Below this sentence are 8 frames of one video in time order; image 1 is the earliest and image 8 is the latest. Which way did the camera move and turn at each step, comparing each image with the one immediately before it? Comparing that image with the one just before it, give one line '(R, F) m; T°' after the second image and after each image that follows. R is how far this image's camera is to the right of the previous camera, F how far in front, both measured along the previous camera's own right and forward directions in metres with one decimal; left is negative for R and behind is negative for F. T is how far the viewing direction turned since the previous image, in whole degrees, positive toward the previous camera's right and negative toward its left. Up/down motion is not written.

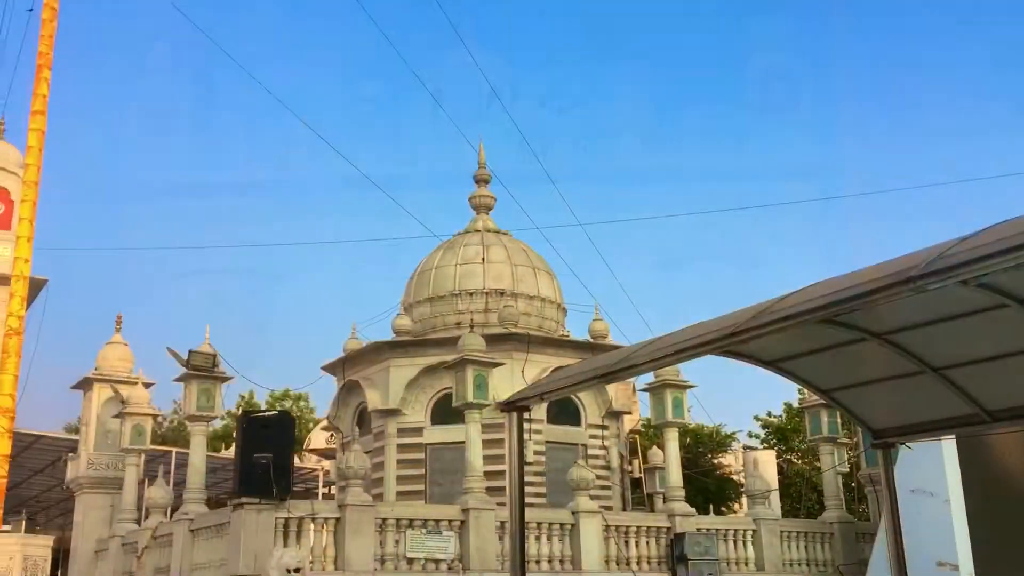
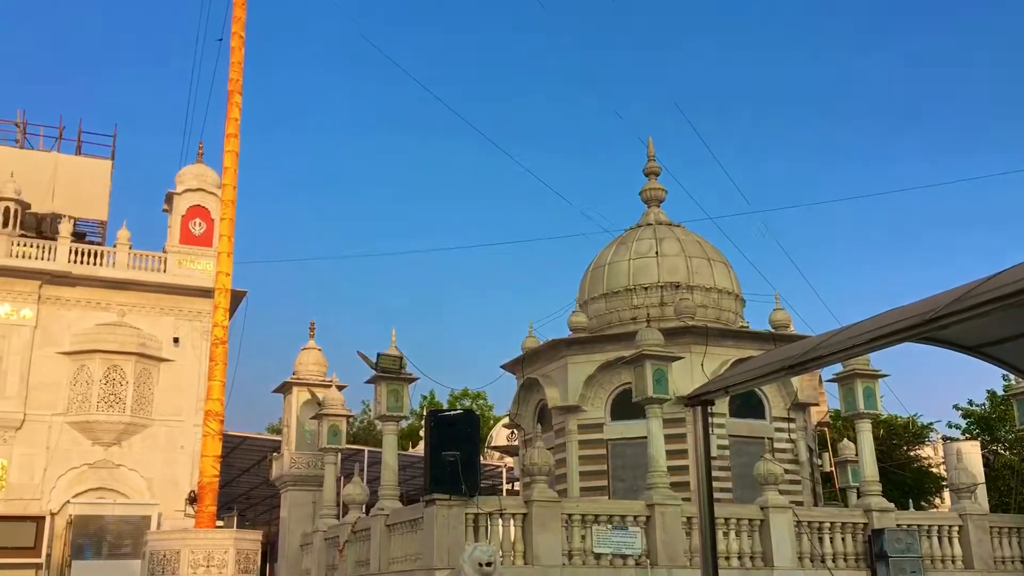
(-0.4, -0.1) m; -10°
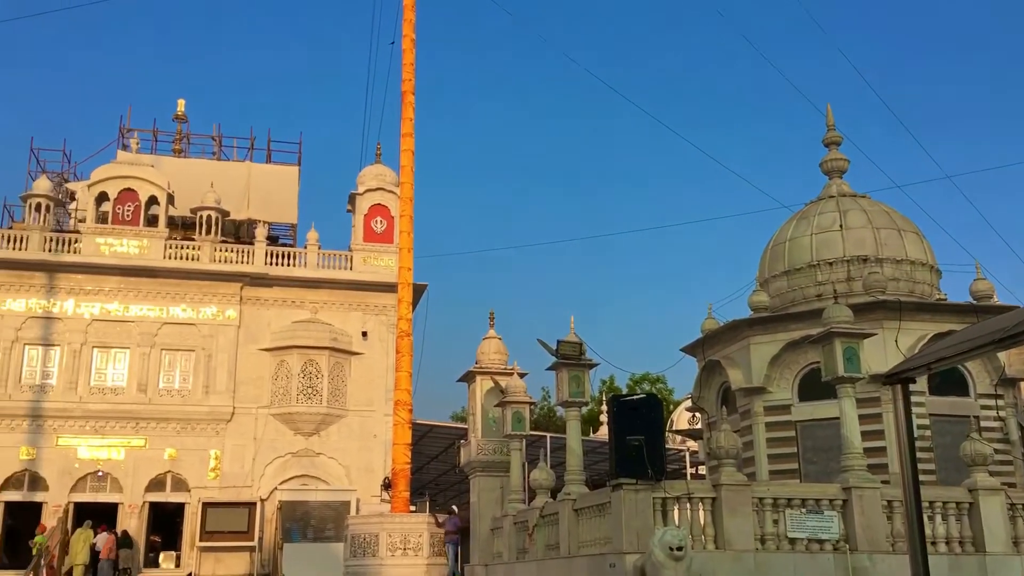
(-0.4, -0.1) m; -10°
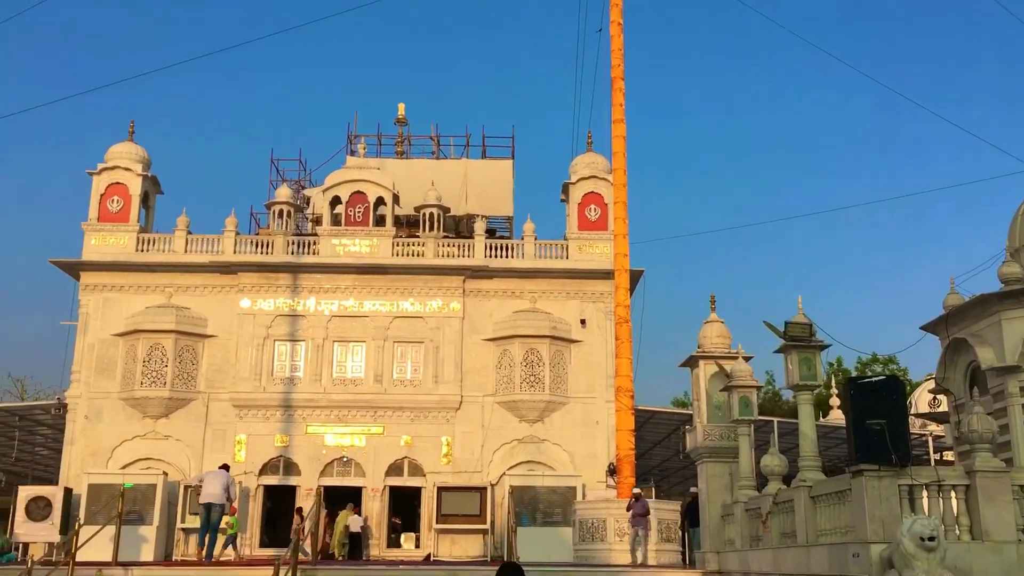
(-0.5, -0.1) m; -12°
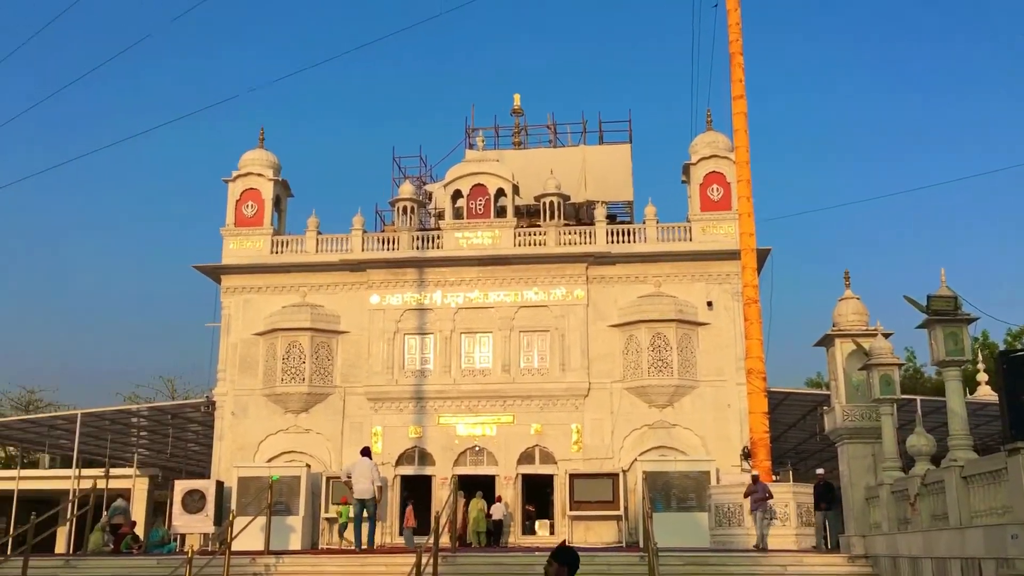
(-0.3, 0.0) m; -7°
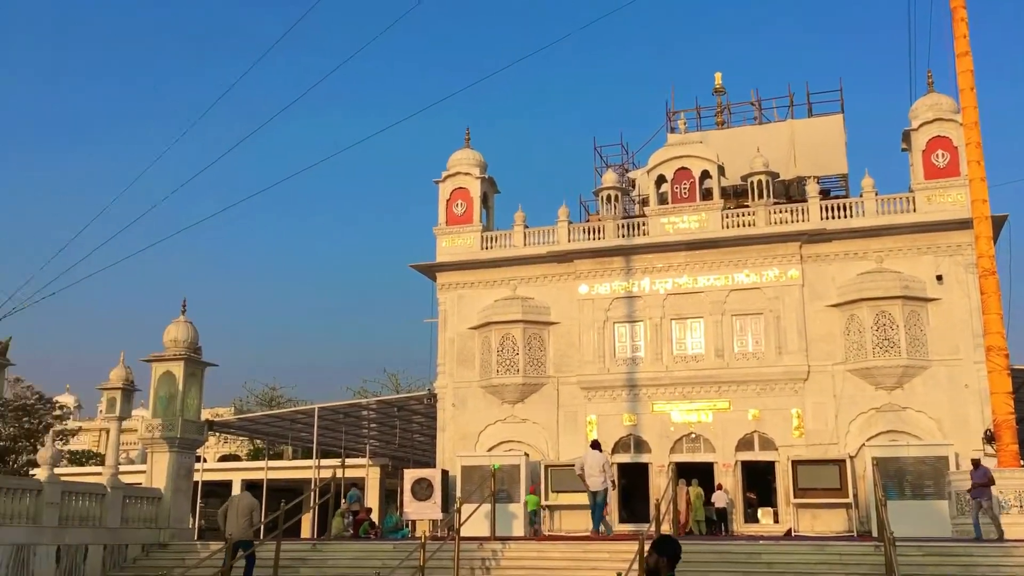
(-0.4, -0.1) m; -12°
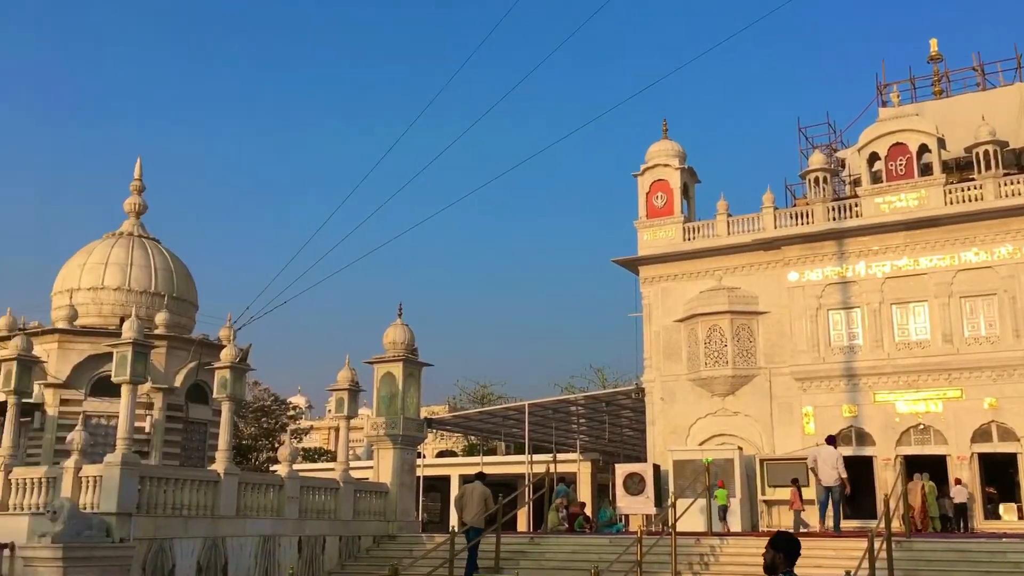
(-0.4, -0.1) m; -11°
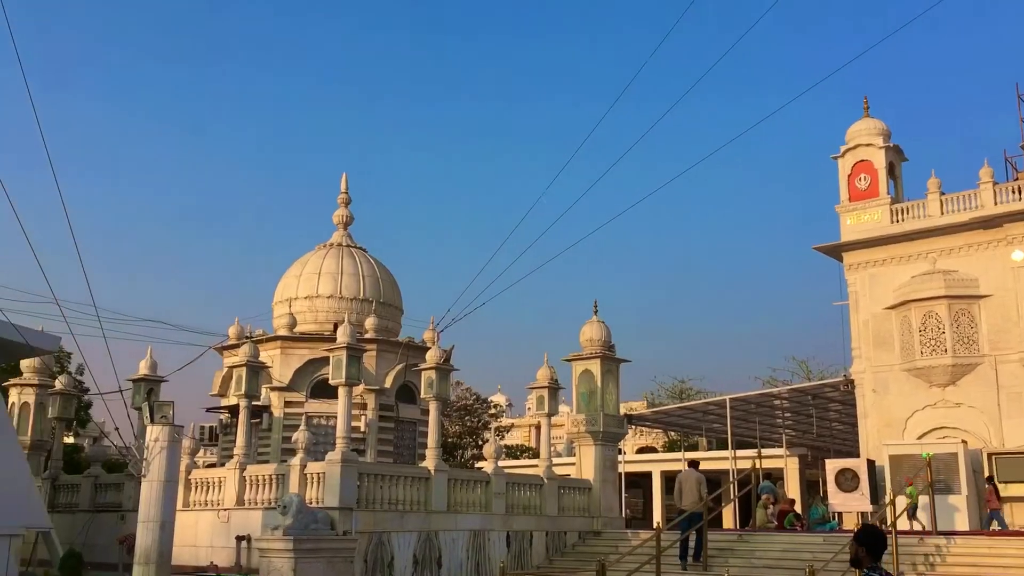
(-0.4, -0.1) m; -11°
